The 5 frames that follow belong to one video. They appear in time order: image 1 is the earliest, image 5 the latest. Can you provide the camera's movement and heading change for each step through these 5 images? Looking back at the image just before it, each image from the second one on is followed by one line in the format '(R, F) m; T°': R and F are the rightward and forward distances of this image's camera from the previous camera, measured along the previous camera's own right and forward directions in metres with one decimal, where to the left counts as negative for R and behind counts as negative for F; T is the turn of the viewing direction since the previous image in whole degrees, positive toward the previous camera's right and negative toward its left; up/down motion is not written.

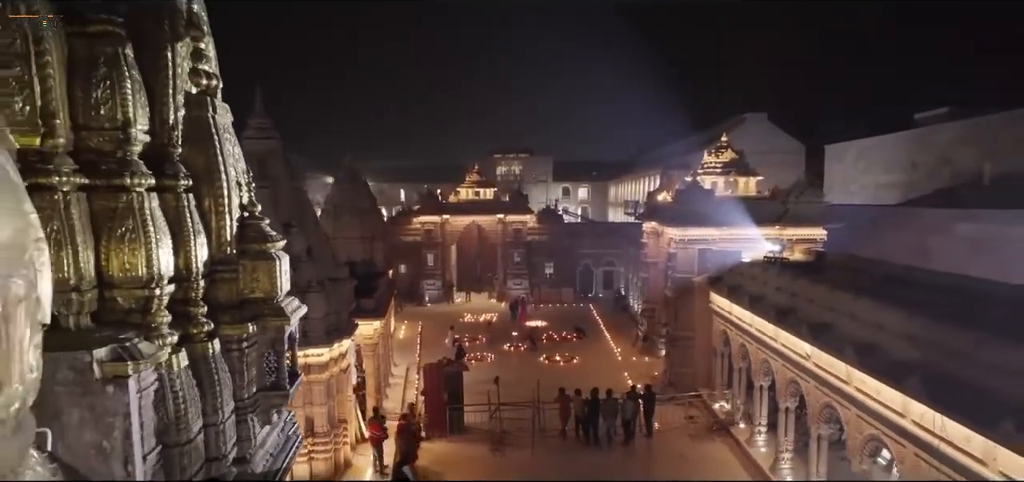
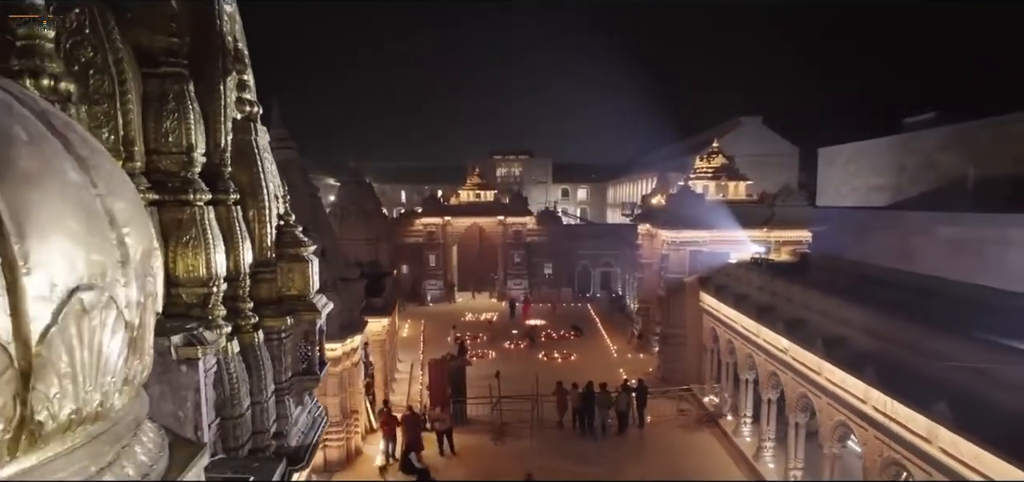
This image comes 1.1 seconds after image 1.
(0.0, -0.6) m; 0°
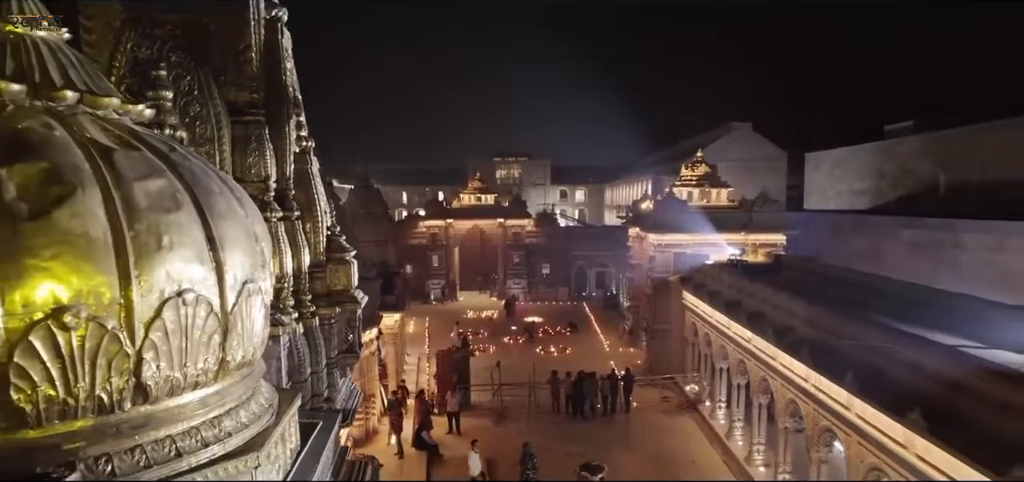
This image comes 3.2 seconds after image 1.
(0.0, -1.2) m; 0°
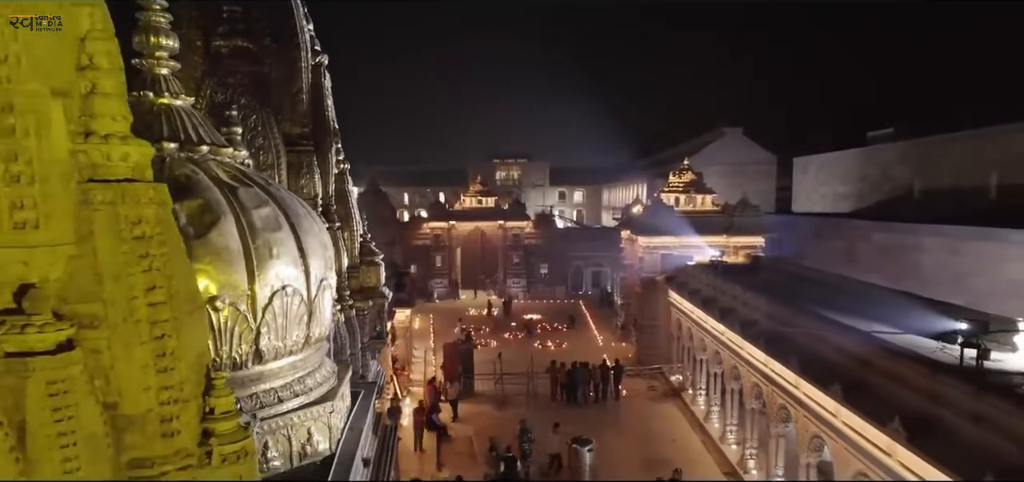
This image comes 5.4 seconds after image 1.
(0.0, -1.2) m; 0°
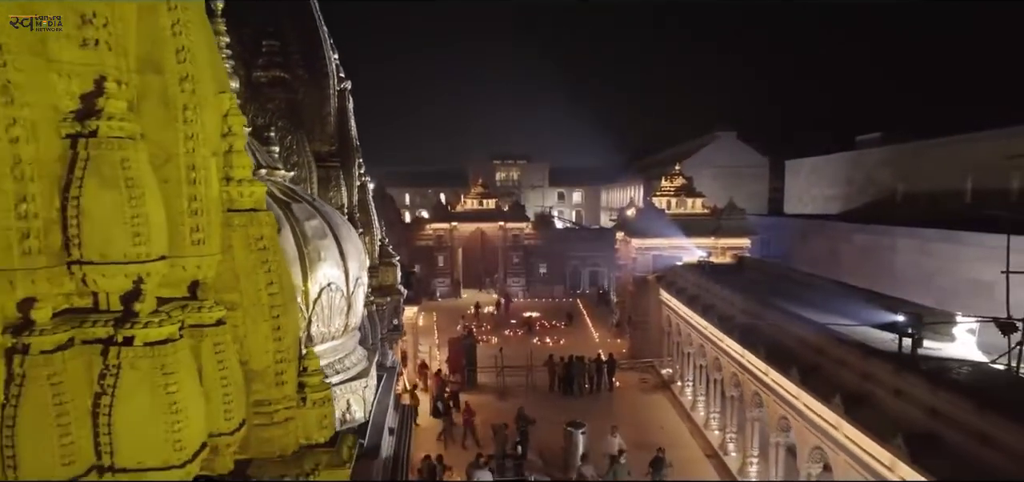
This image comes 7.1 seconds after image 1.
(0.0, -0.9) m; 0°
